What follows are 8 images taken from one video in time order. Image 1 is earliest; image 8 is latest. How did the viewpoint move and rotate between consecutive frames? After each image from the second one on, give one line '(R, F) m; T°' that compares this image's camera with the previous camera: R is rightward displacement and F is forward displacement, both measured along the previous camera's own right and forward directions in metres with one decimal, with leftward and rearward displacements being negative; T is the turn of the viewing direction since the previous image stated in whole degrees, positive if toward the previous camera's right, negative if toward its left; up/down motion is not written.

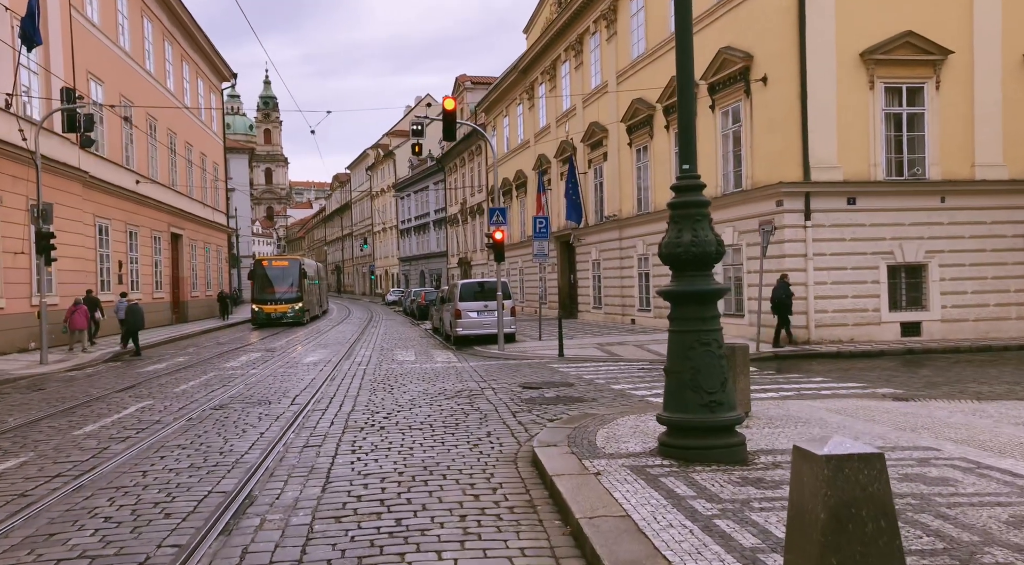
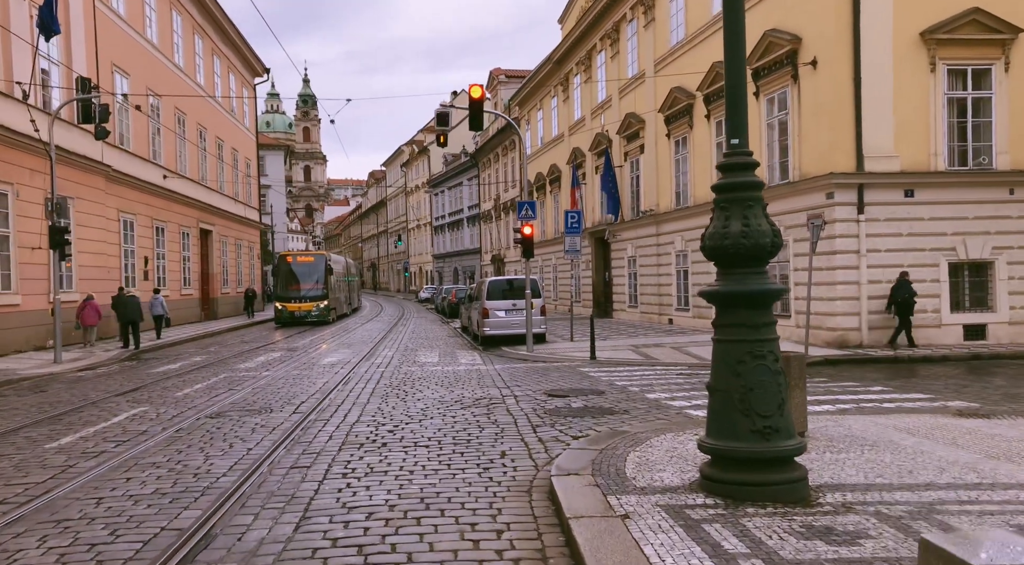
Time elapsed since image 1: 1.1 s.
(+0.2, +1.0) m; -3°
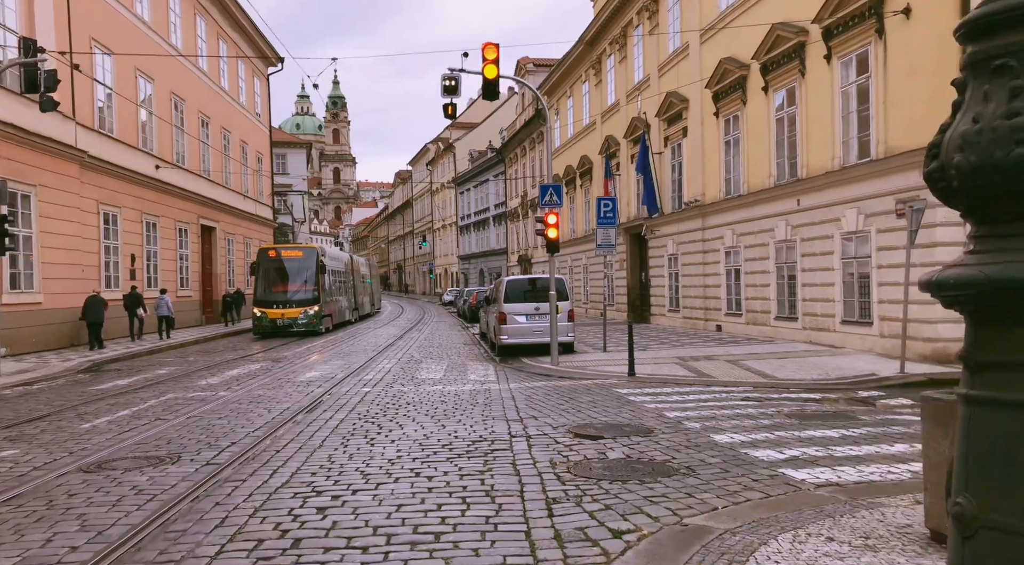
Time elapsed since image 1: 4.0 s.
(+0.2, +3.1) m; -2°
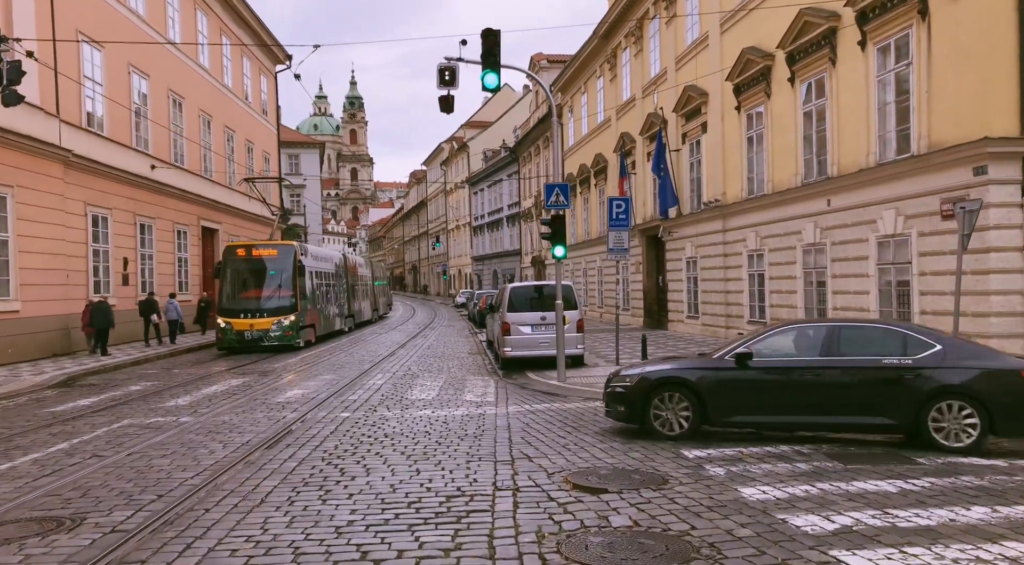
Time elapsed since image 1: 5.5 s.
(+0.3, +1.4) m; -1°
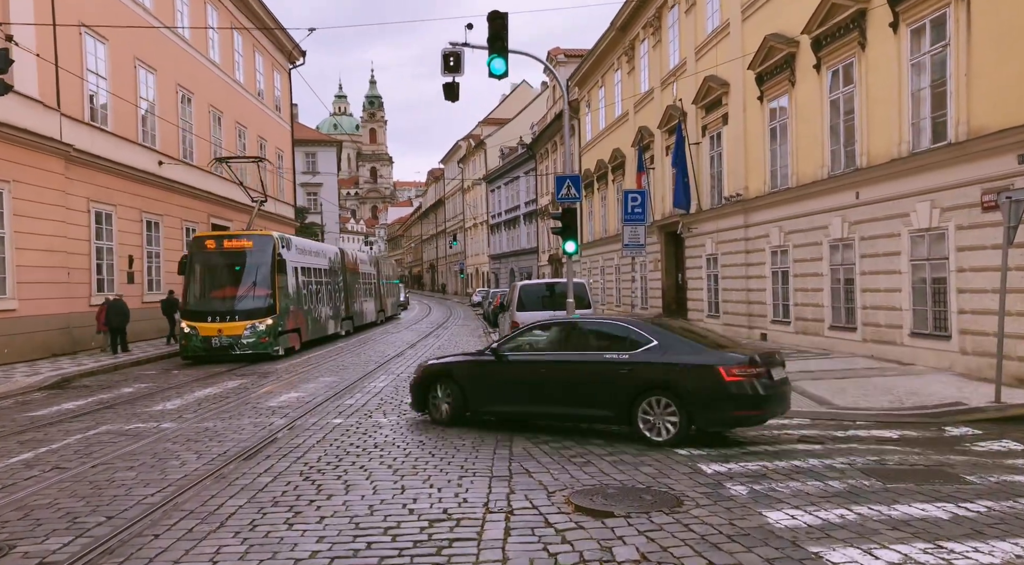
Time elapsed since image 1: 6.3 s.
(+0.2, +0.8) m; -1°
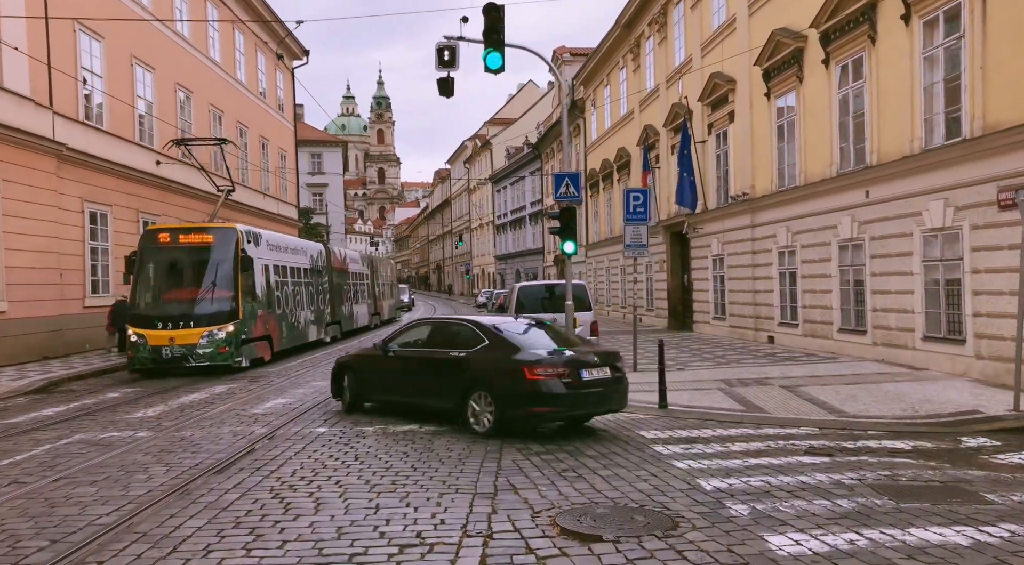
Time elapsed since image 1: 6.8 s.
(+0.2, +0.5) m; -1°
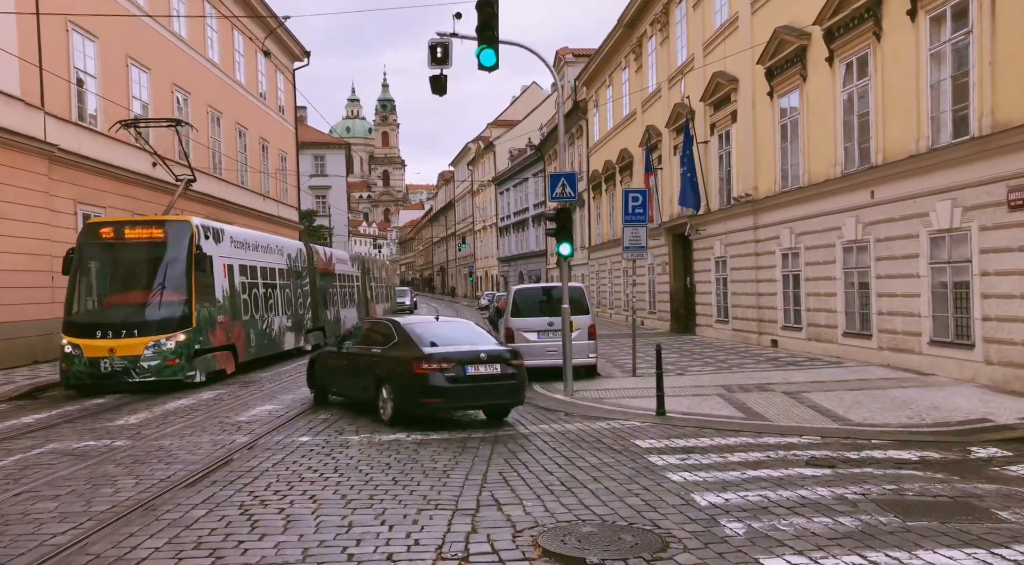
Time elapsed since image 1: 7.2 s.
(+0.2, +0.3) m; 0°
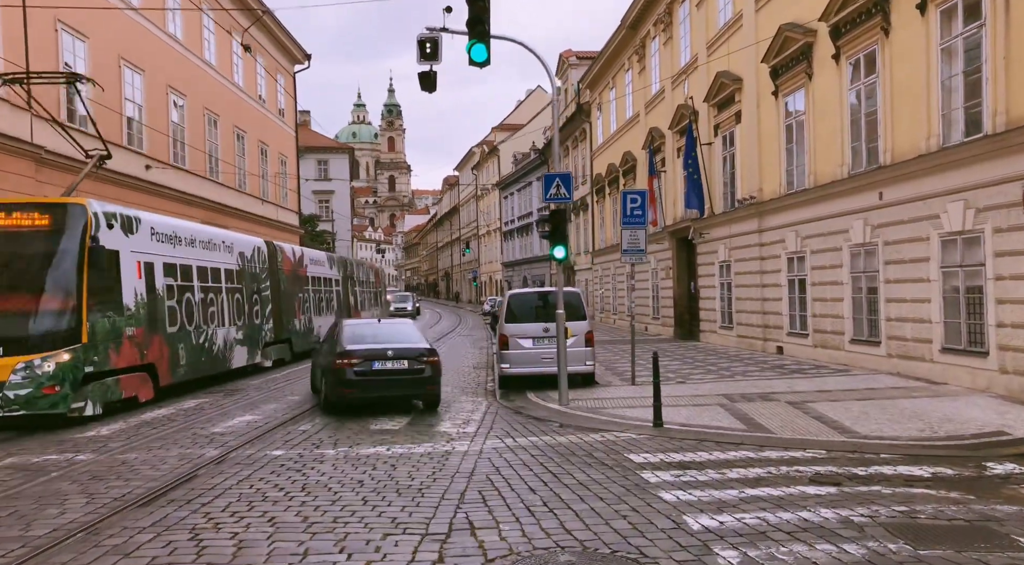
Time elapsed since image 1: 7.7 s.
(+0.2, +0.5) m; -1°
